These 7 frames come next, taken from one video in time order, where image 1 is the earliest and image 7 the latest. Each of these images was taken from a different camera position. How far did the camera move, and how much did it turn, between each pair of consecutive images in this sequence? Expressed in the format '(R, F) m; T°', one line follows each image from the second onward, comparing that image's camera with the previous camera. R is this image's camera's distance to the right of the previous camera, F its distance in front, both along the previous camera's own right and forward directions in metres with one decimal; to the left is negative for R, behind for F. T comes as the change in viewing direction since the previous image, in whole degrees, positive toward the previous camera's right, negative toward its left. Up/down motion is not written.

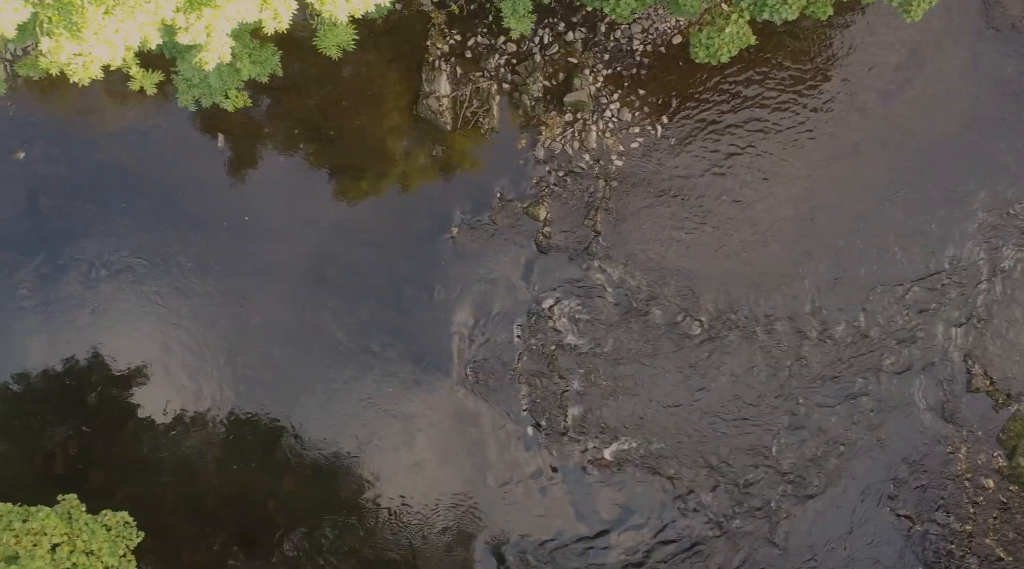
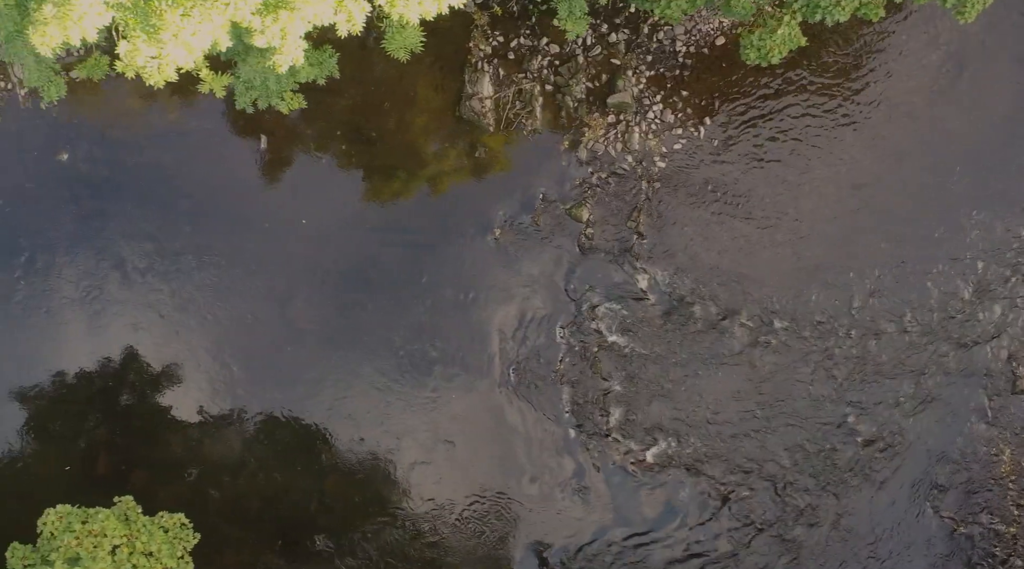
(-1.0, 0.0) m; 0°
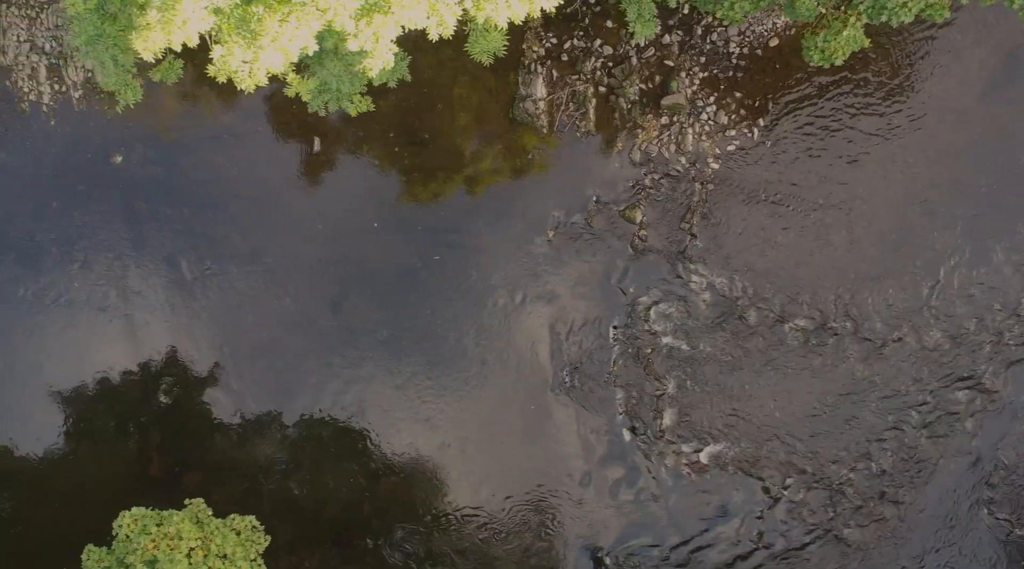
(-1.2, 0.0) m; 0°
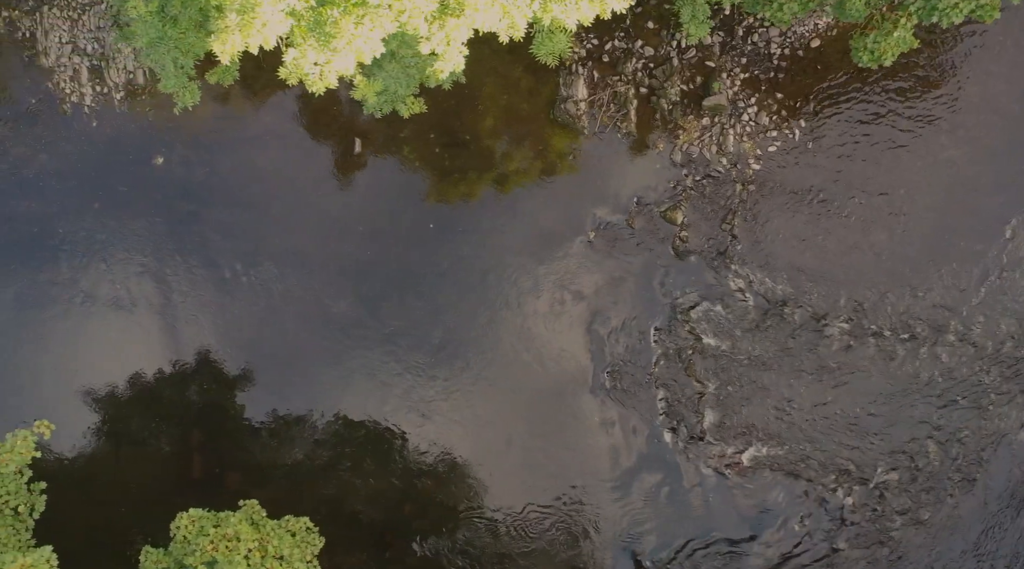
(-0.9, 0.0) m; 0°
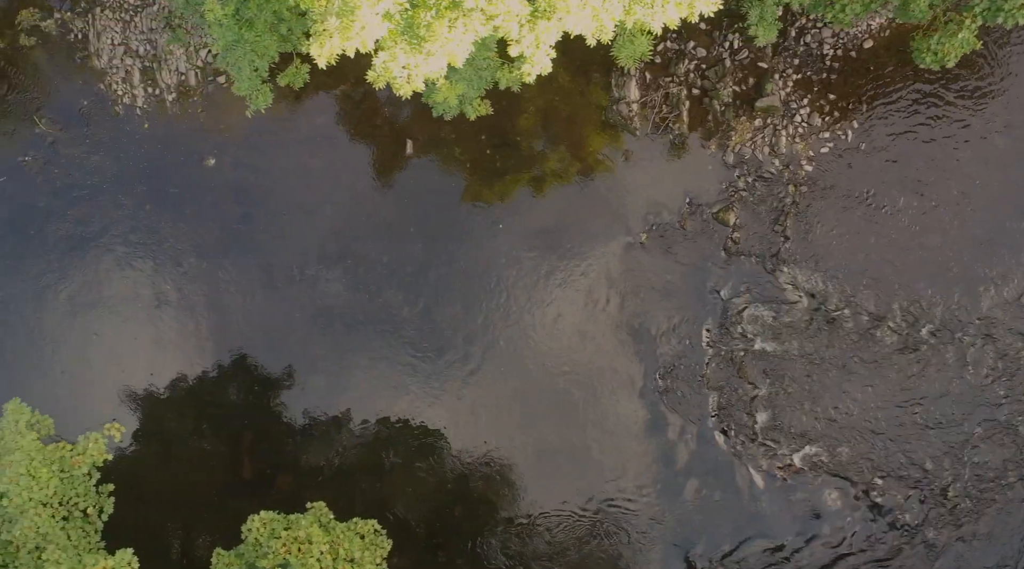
(-1.2, 0.0) m; 0°
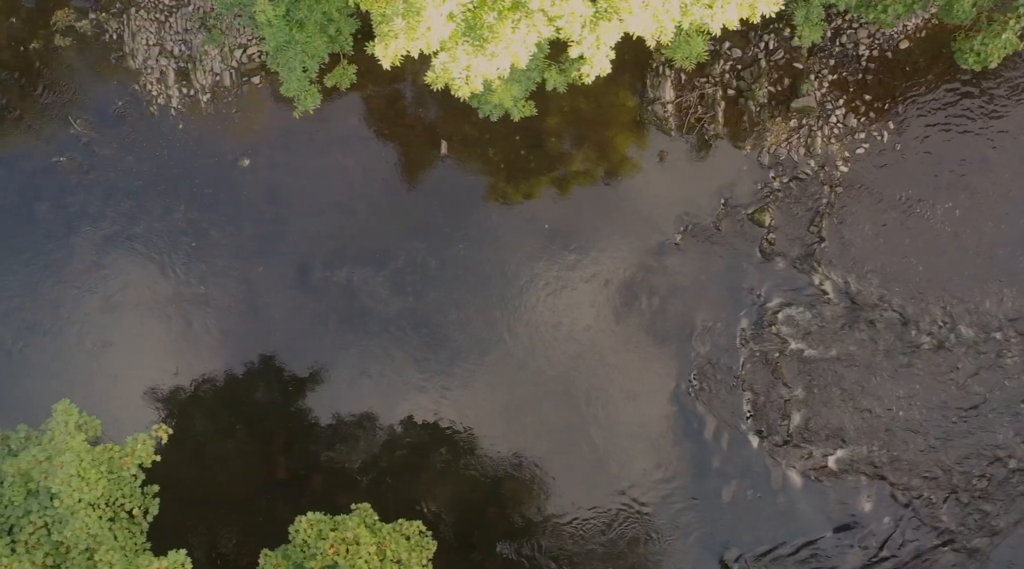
(-0.8, 0.0) m; 0°
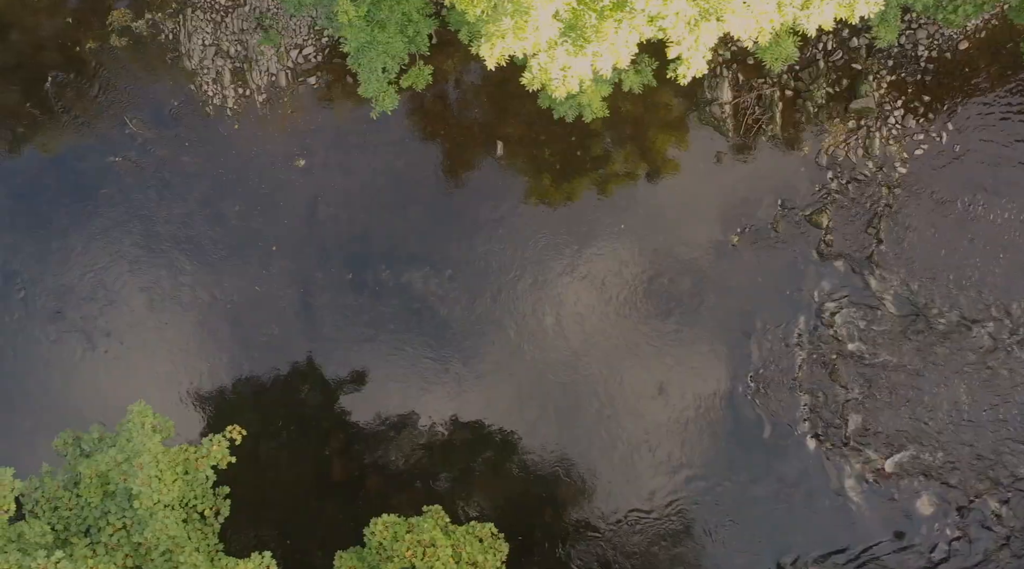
(-1.2, +0.1) m; 0°
